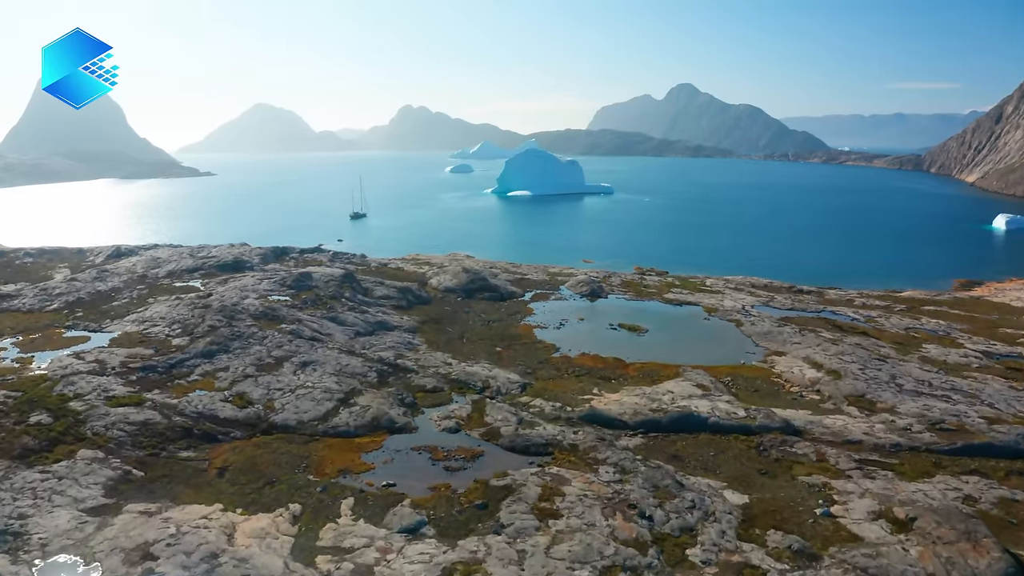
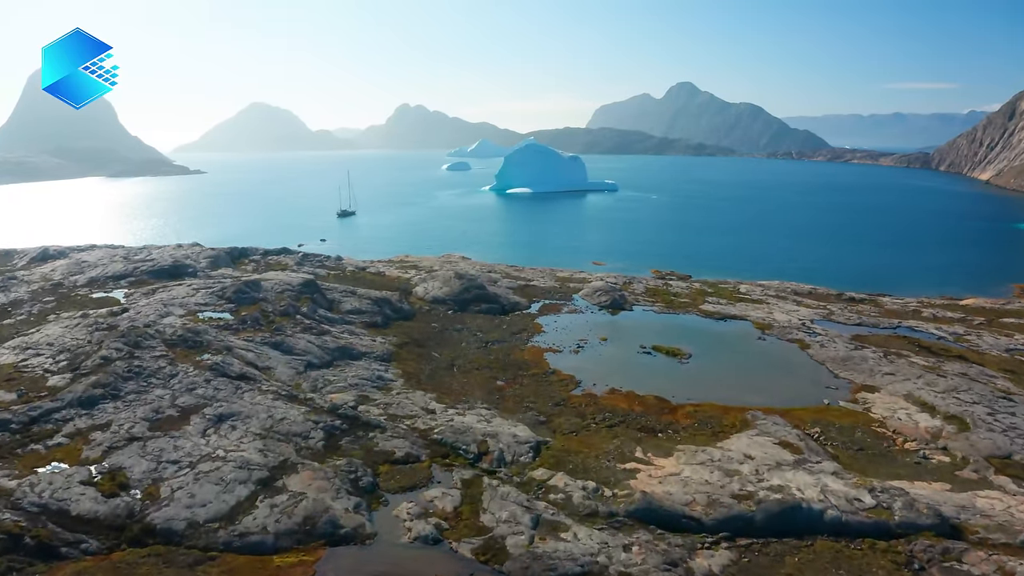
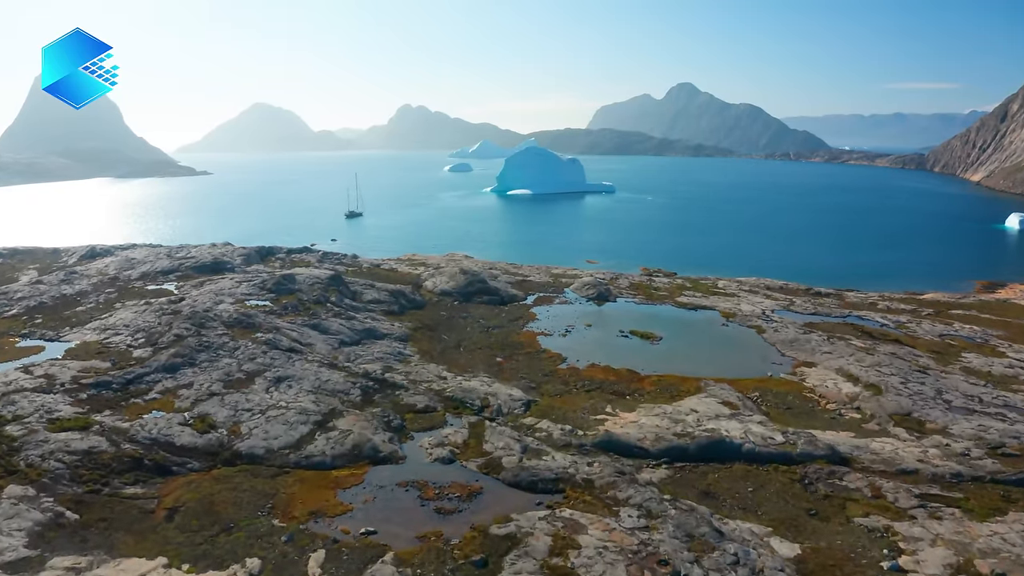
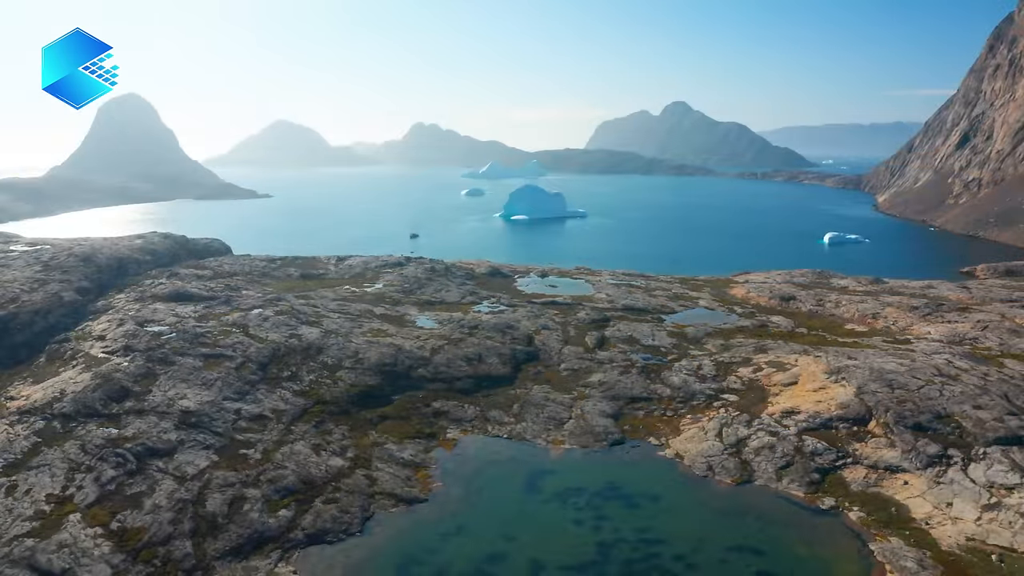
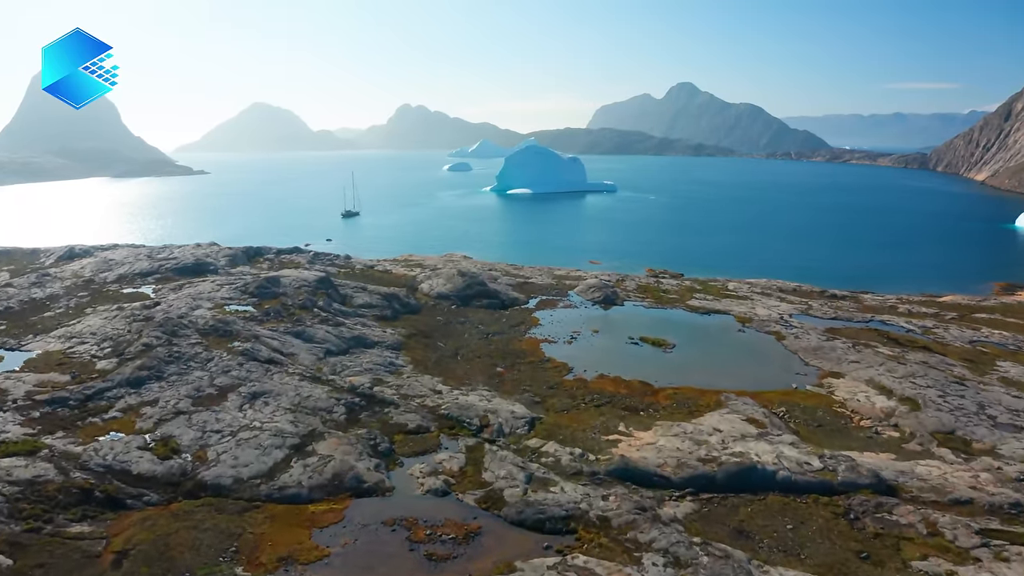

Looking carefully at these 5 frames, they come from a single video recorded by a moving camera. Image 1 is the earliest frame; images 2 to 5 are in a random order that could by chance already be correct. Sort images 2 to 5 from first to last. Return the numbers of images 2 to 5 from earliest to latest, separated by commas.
3, 5, 2, 4
